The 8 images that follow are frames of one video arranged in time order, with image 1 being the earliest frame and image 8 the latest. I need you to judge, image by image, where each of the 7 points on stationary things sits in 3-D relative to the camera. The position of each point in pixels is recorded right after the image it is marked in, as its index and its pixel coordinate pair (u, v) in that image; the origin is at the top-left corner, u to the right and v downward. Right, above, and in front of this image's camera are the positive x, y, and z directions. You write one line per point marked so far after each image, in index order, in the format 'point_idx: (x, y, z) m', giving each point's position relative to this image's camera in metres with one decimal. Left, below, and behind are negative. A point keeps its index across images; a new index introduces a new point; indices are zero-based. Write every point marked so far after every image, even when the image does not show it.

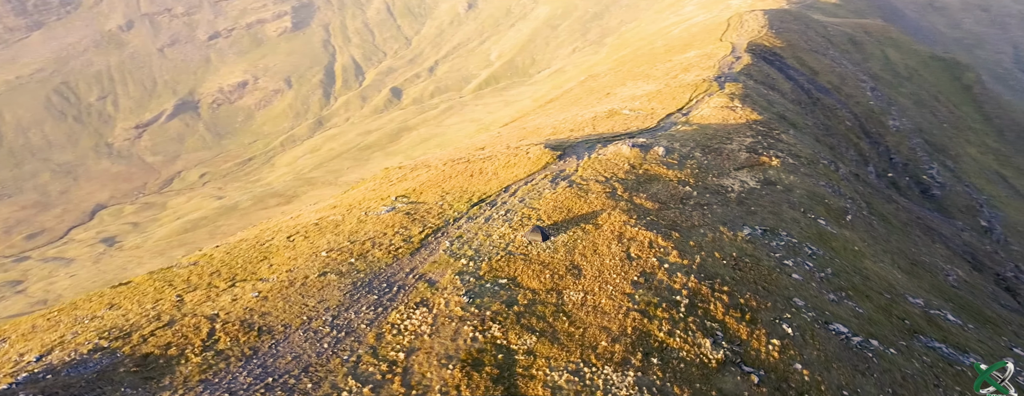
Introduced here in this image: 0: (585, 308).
0: (+3.2, -5.0, +19.2) m
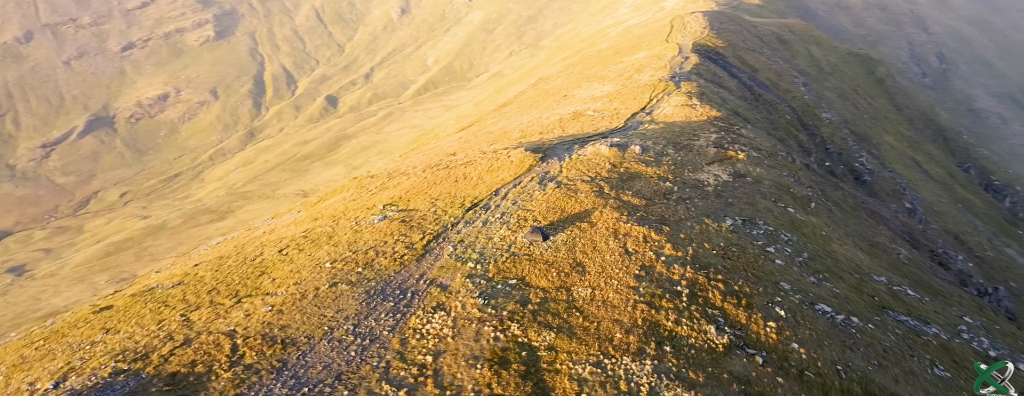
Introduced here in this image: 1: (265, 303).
0: (+3.8, -4.9, +19.7) m
1: (-9.9, -4.2, +17.2) m
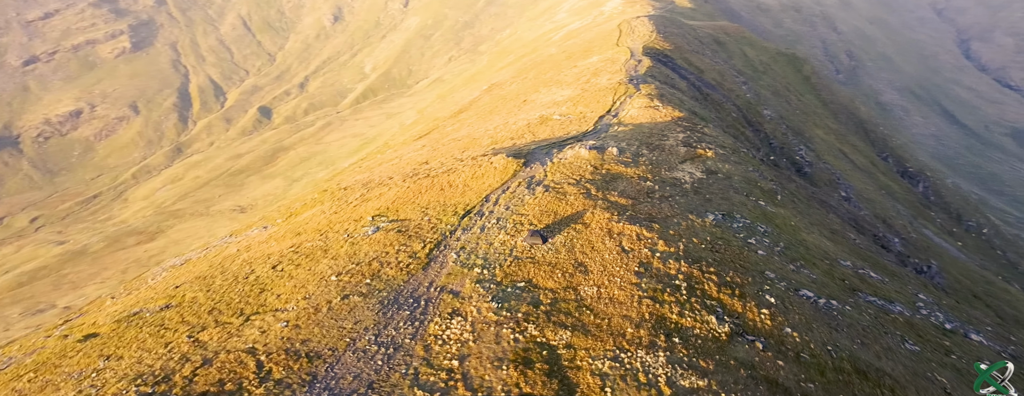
0: (+4.3, -4.9, +20.2) m
1: (-9.3, -4.8, +16.9) m
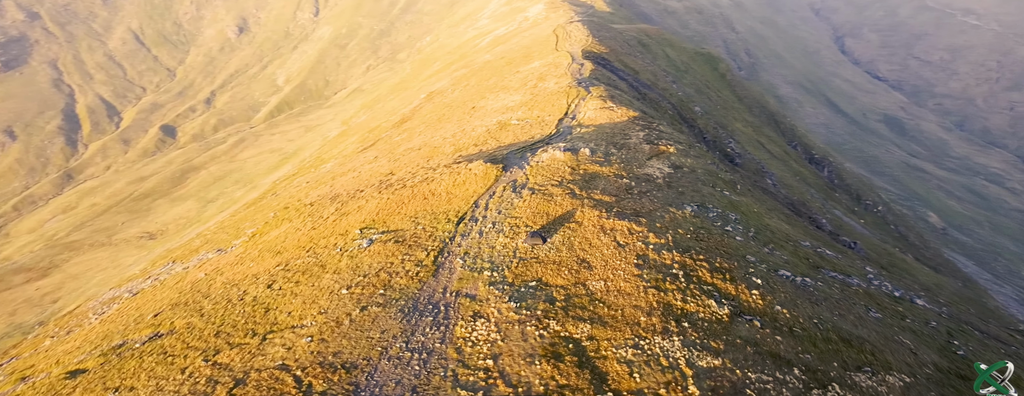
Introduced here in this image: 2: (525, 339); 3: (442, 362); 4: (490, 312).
0: (+4.9, -4.7, +21.0) m
1: (-8.3, -5.4, +16.6) m
2: (+0.5, -5.5, +16.4) m
3: (-2.4, -5.7, +15.0) m
4: (-0.9, -4.9, +18.1) m
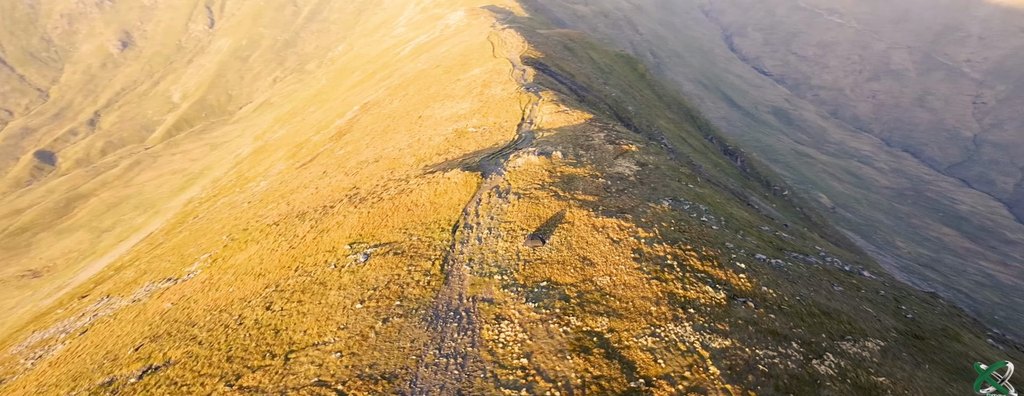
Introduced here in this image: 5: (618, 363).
0: (+5.5, -4.6, +21.9) m
1: (-7.2, -6.0, +16.4) m
2: (+1.6, -5.5, +17.0) m
3: (-1.2, -6.0, +15.3) m
4: (0.0, -5.1, +18.5) m
5: (+3.9, -6.2, +15.8) m
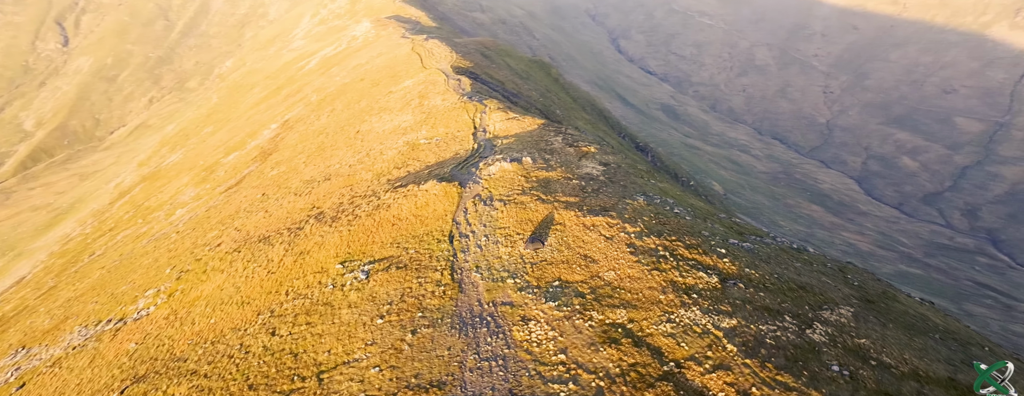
0: (+6.2, -4.4, +23.1) m
1: (-5.8, -6.6, +16.4) m
2: (+2.8, -5.6, +17.8) m
3: (+0.3, -6.2, +15.8) m
4: (+1.1, -5.2, +19.2) m
5: (+5.3, -6.0, +16.9) m
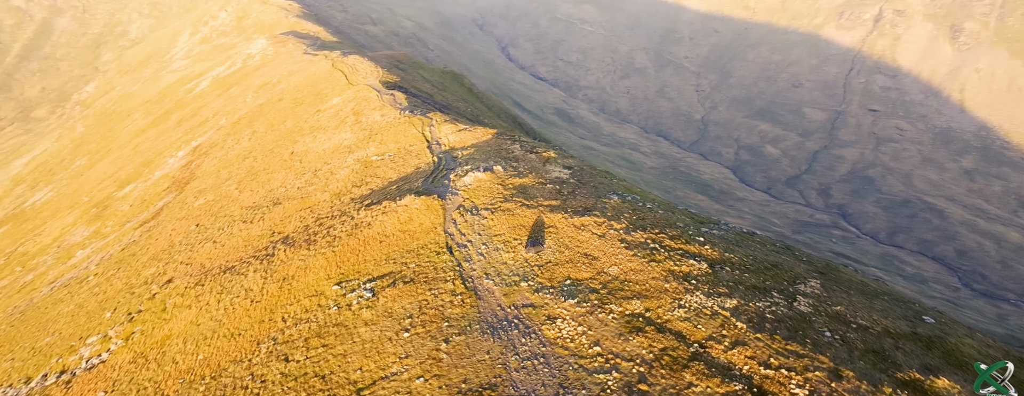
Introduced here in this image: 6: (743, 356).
0: (+6.9, -4.3, +24.6) m
1: (-4.2, -7.2, +16.7) m
2: (+4.1, -5.6, +19.0) m
3: (+1.8, -6.3, +16.7) m
4: (+2.2, -5.4, +20.2) m
5: (+6.7, -5.8, +18.3) m
6: (+9.5, -6.5, +17.5) m
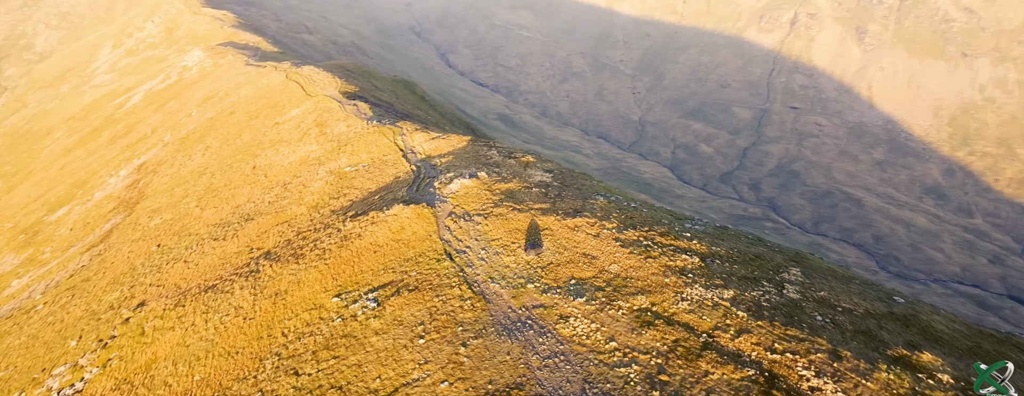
0: (+7.2, -4.3, +25.6) m
1: (-3.4, -7.6, +17.1) m
2: (+4.8, -5.6, +19.8) m
3: (+2.6, -6.4, +17.5) m
4: (+2.8, -5.6, +20.9) m
5: (+7.4, -5.8, +19.3) m
6: (+10.3, -6.3, +18.6) m
